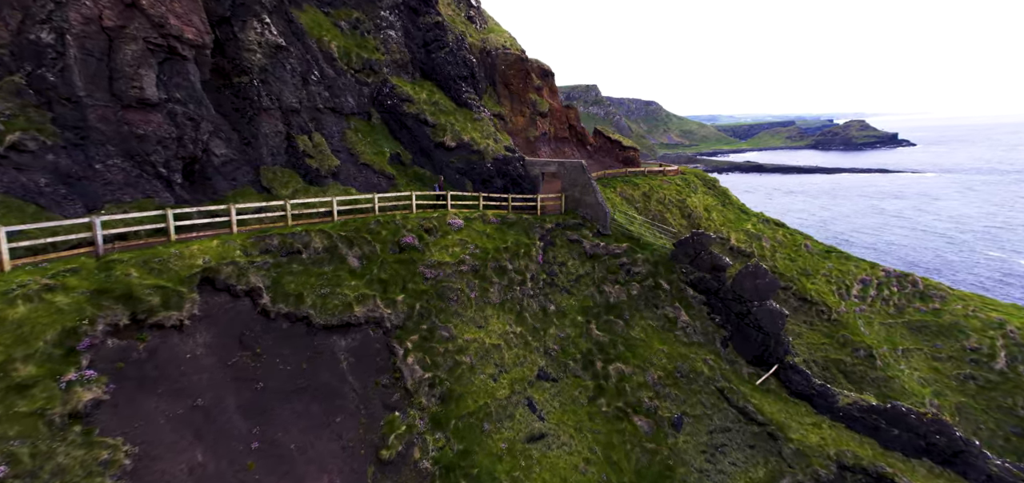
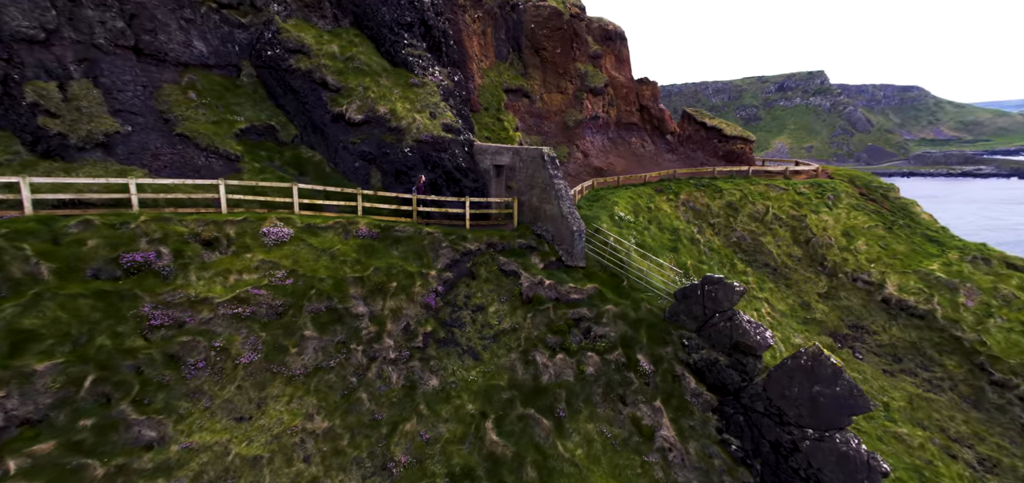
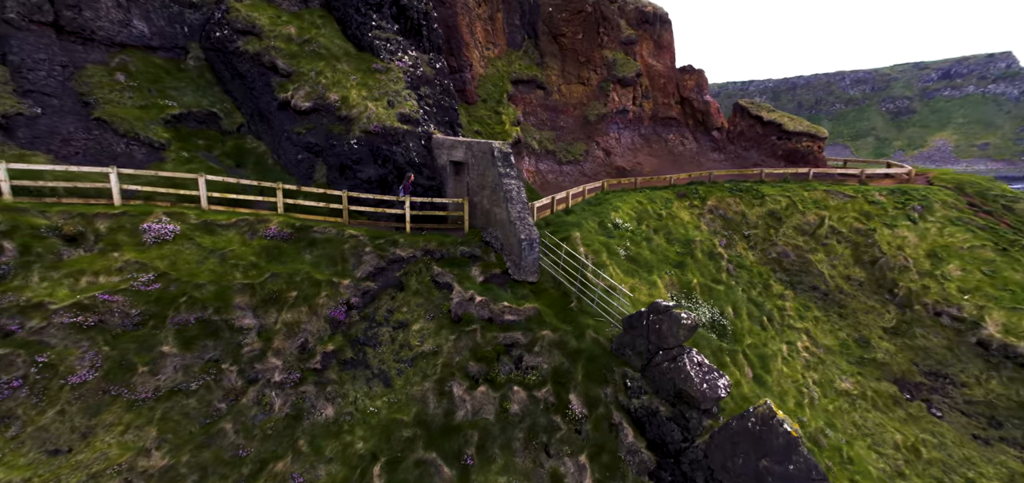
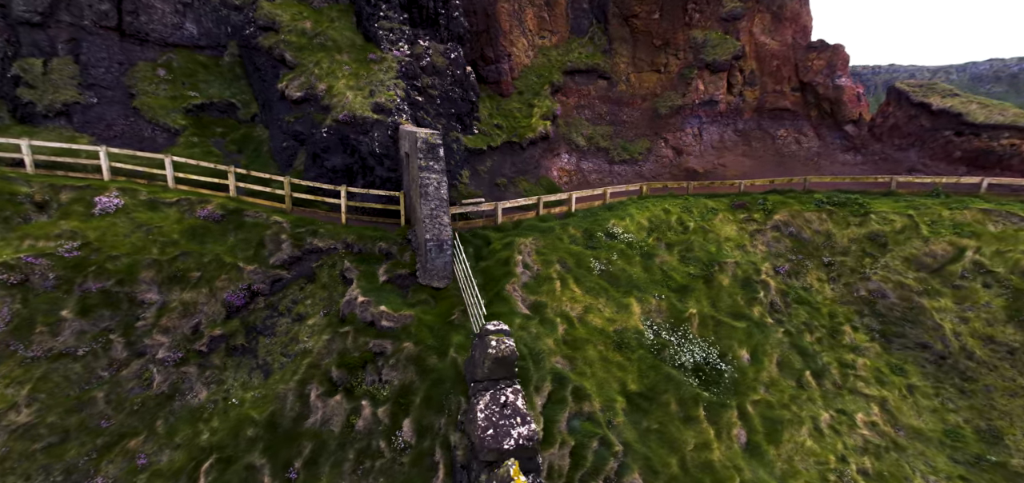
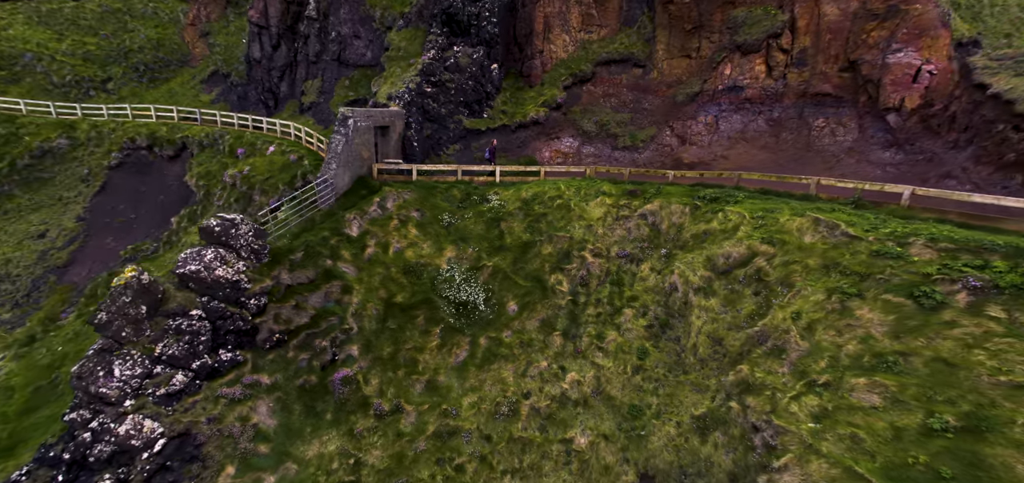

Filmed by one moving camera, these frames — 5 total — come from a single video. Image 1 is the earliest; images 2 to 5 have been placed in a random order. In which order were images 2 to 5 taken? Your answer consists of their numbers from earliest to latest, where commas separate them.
2, 3, 4, 5
